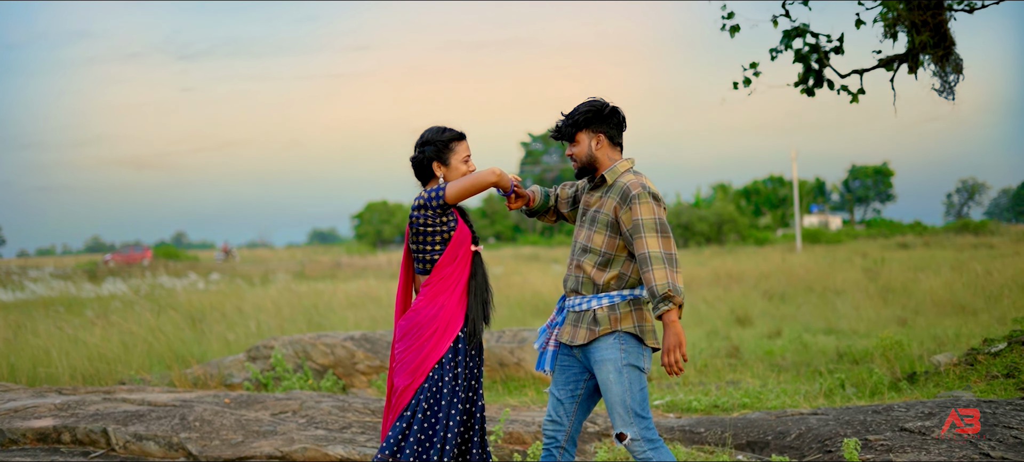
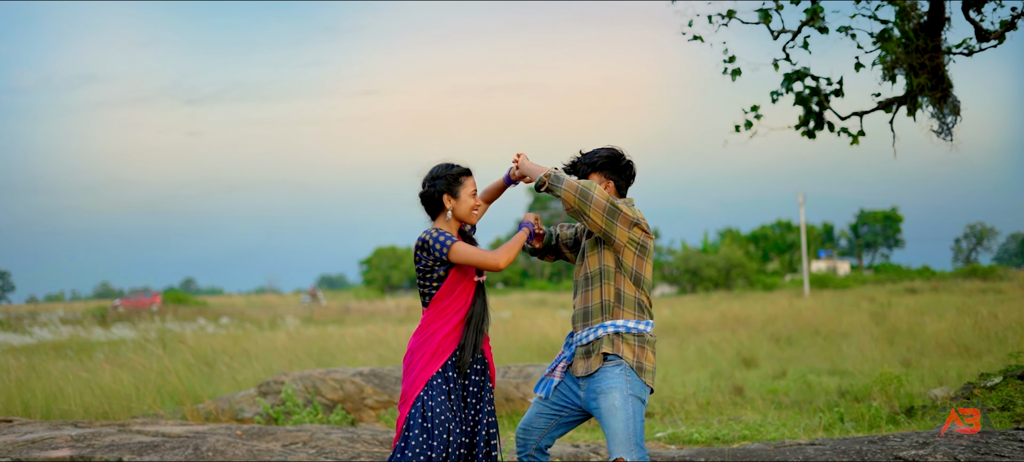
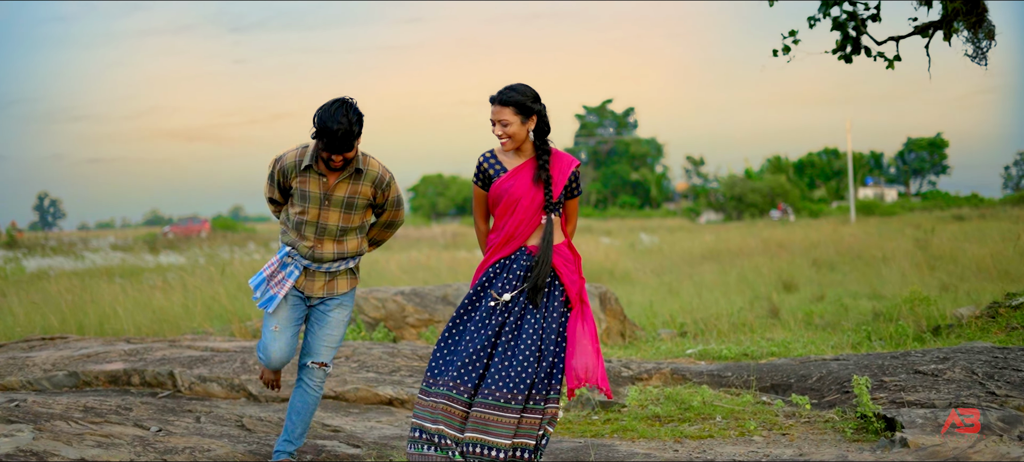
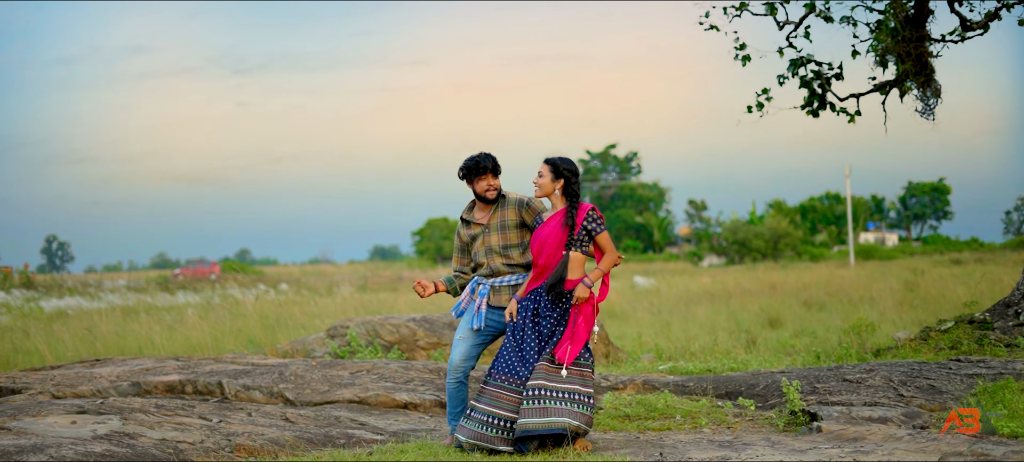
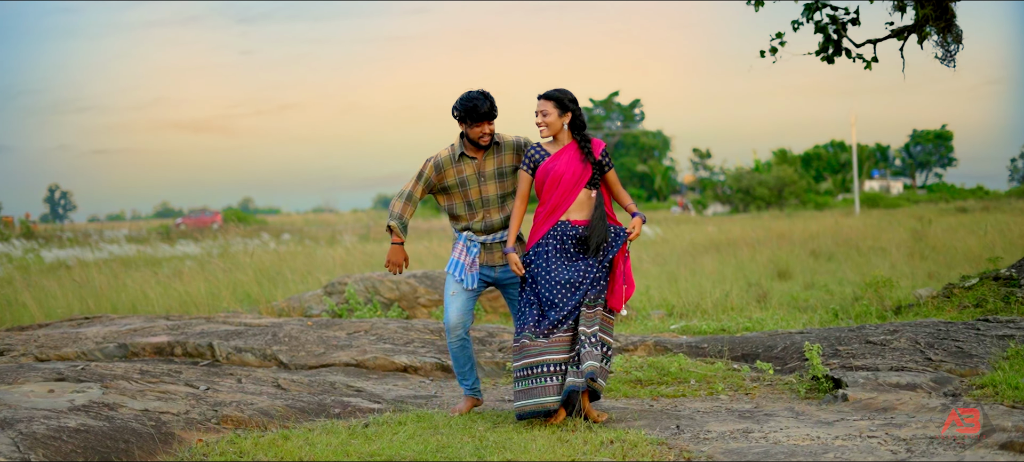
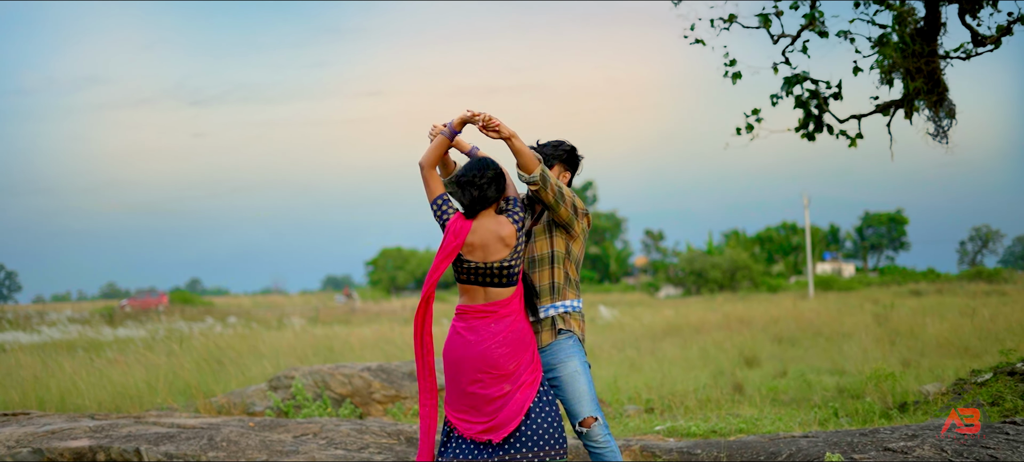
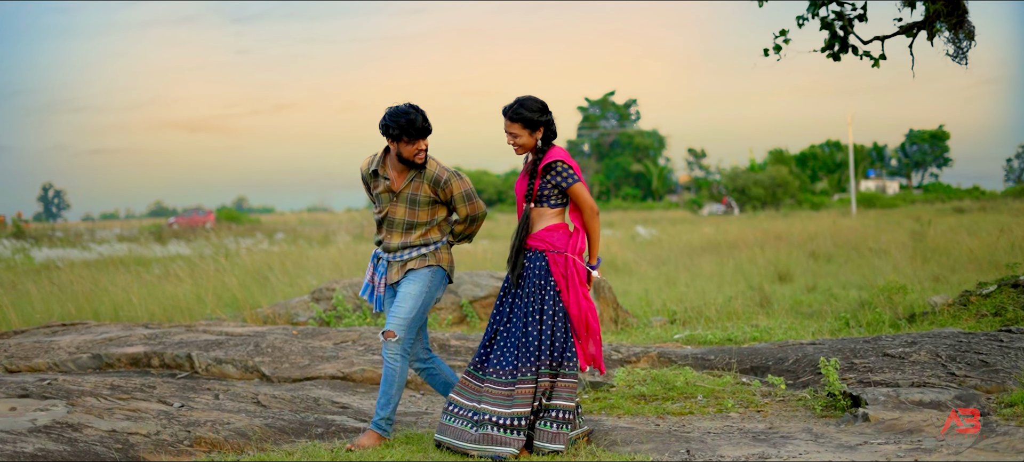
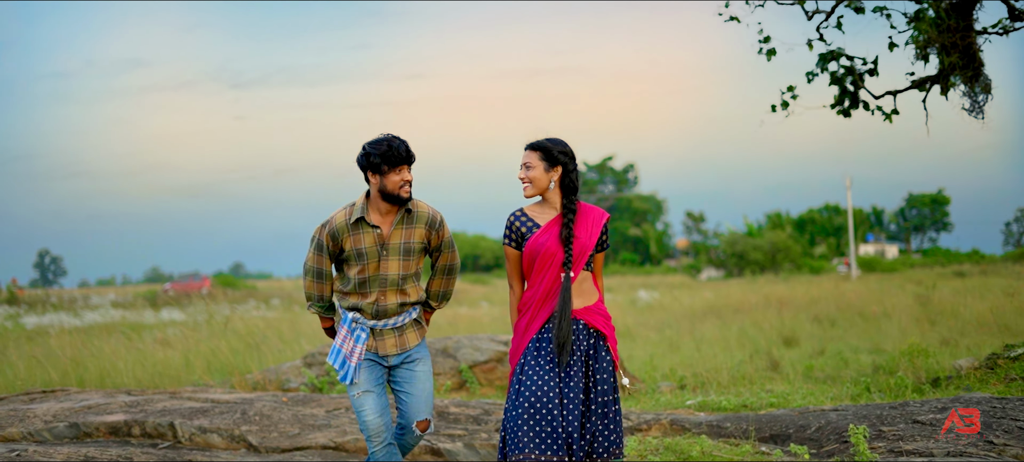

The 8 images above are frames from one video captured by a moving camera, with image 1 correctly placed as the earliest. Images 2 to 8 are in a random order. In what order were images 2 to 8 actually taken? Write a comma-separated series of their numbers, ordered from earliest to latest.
2, 6, 4, 5, 7, 3, 8
